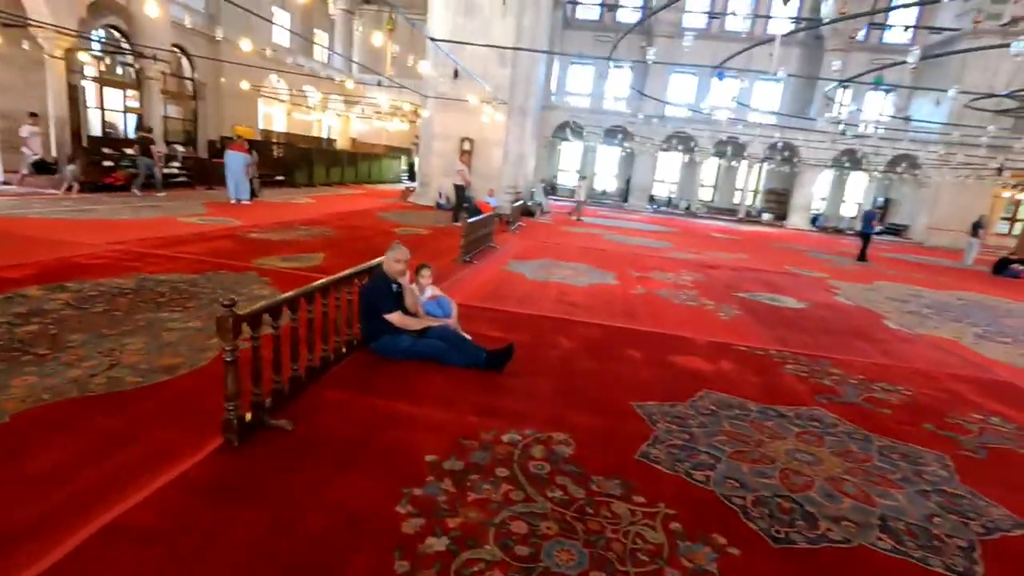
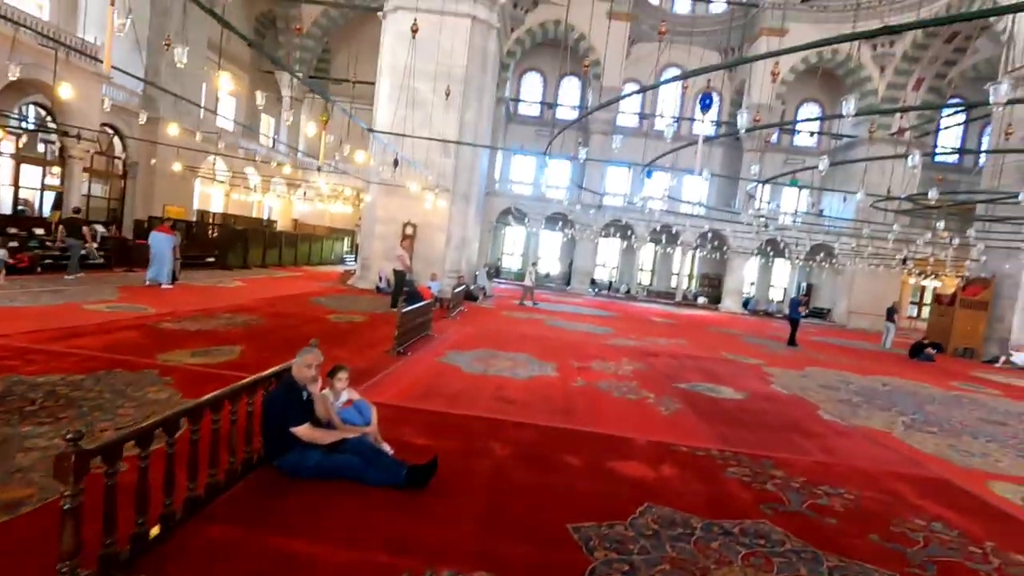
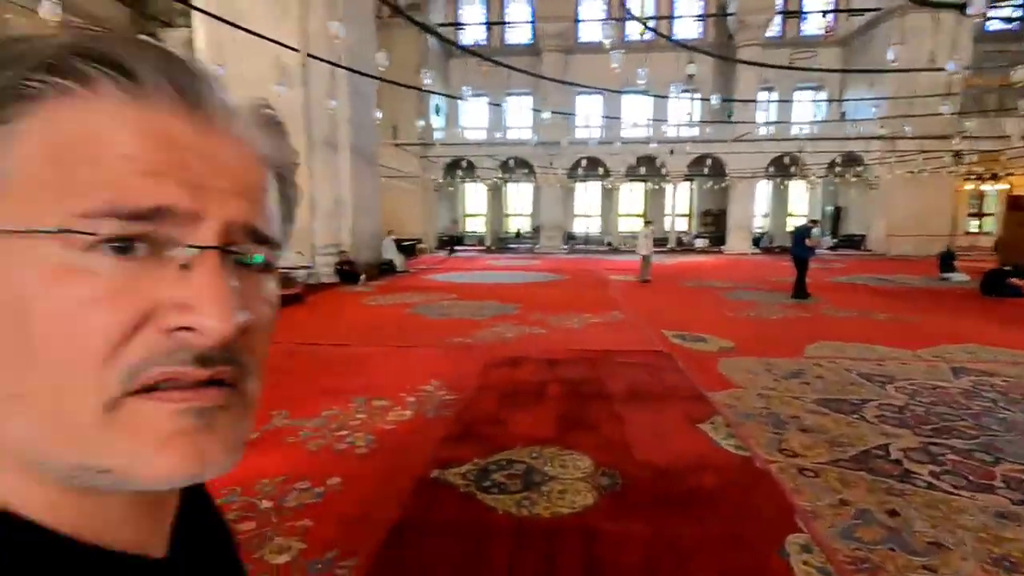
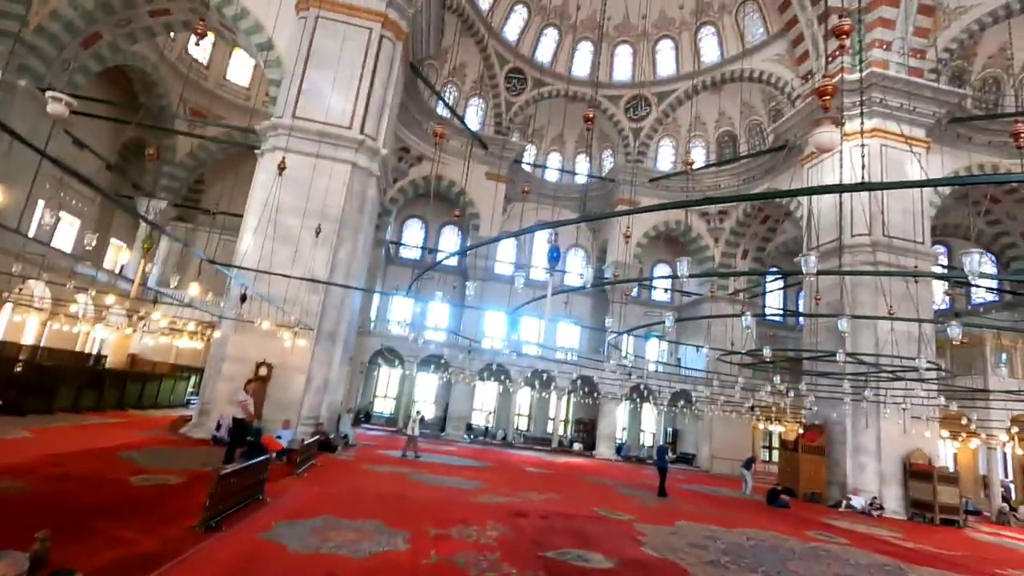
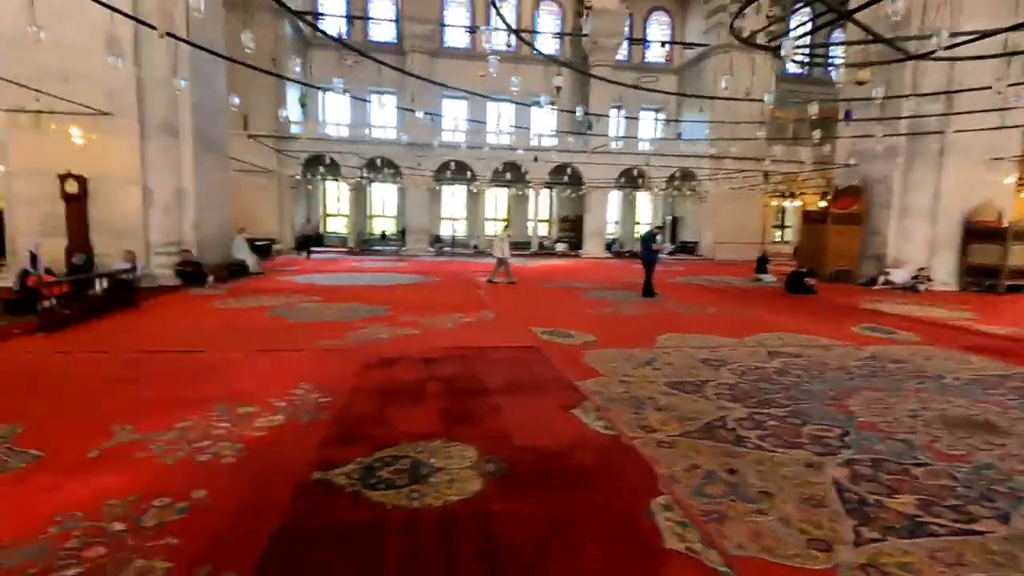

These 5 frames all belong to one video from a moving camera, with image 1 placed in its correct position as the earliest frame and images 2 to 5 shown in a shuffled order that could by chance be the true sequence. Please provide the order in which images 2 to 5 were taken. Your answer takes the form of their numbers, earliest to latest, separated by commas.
2, 4, 5, 3
